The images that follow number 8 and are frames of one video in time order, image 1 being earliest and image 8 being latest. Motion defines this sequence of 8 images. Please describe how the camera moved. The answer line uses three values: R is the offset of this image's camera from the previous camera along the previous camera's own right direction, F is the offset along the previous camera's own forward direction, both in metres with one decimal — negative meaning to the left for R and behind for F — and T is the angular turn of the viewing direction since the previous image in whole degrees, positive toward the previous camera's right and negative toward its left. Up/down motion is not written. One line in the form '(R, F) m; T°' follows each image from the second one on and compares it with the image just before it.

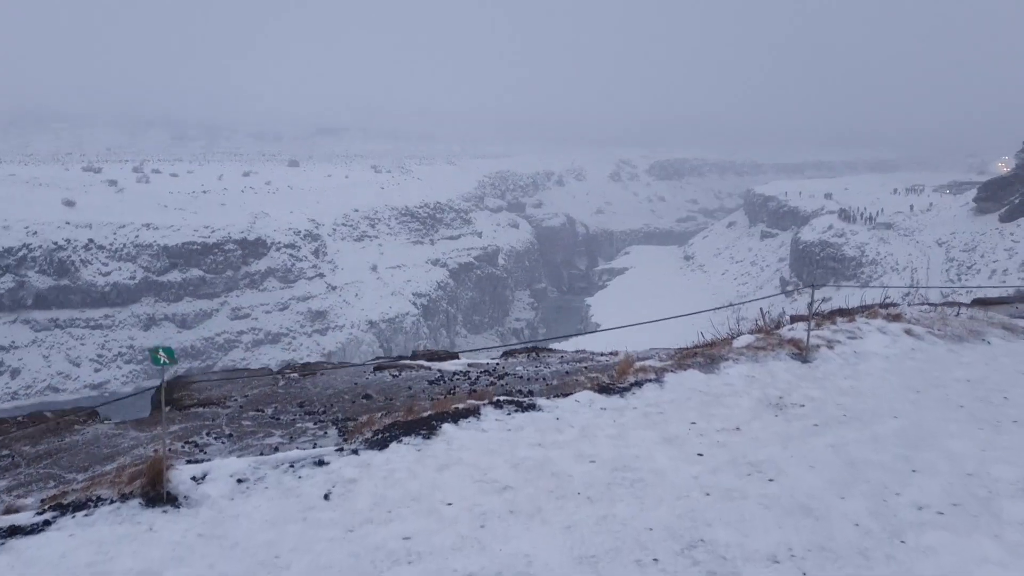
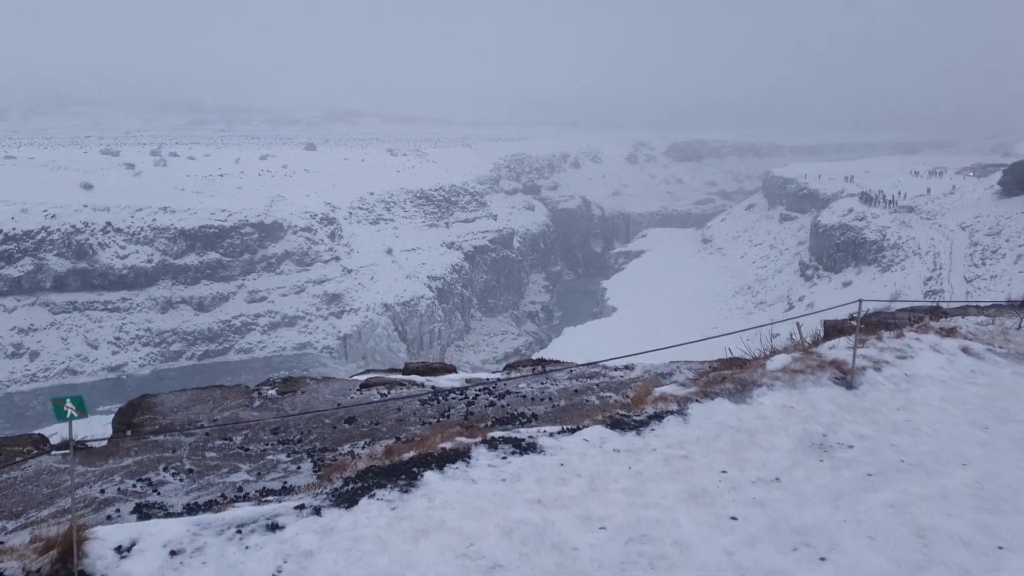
(+0.1, +0.7) m; -2°
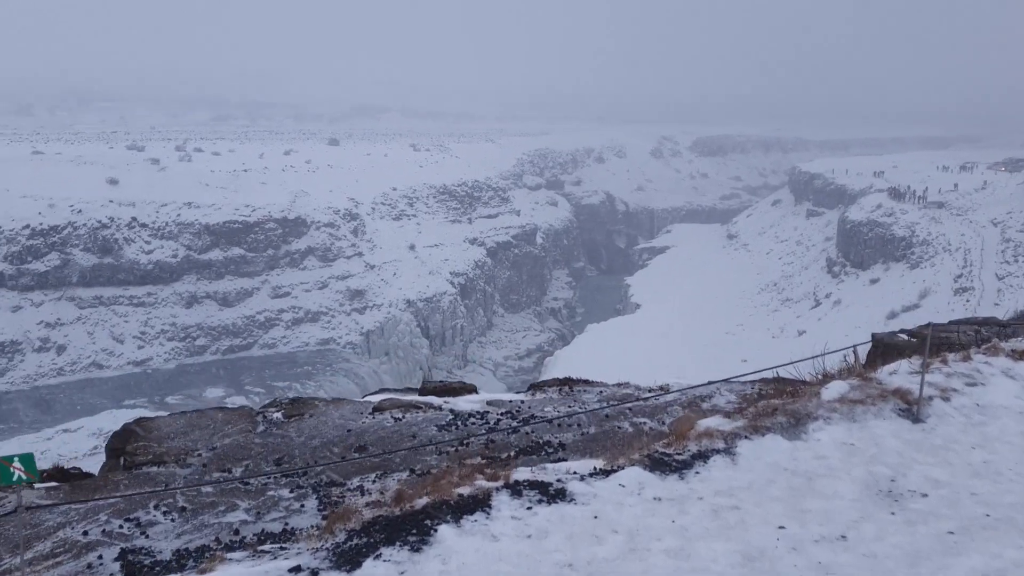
(0.0, +0.4) m; -2°
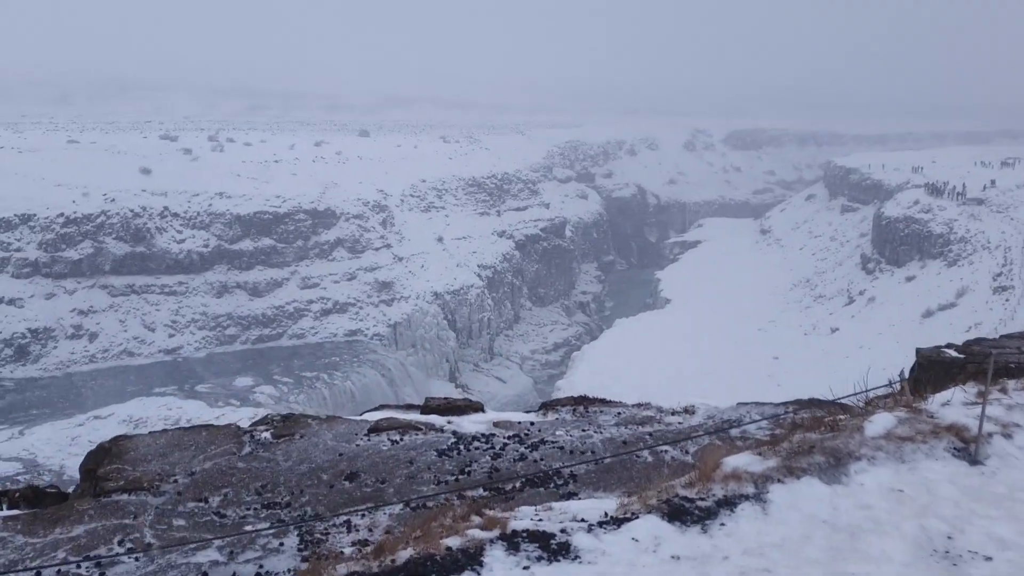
(+0.1, +0.4) m; -3°
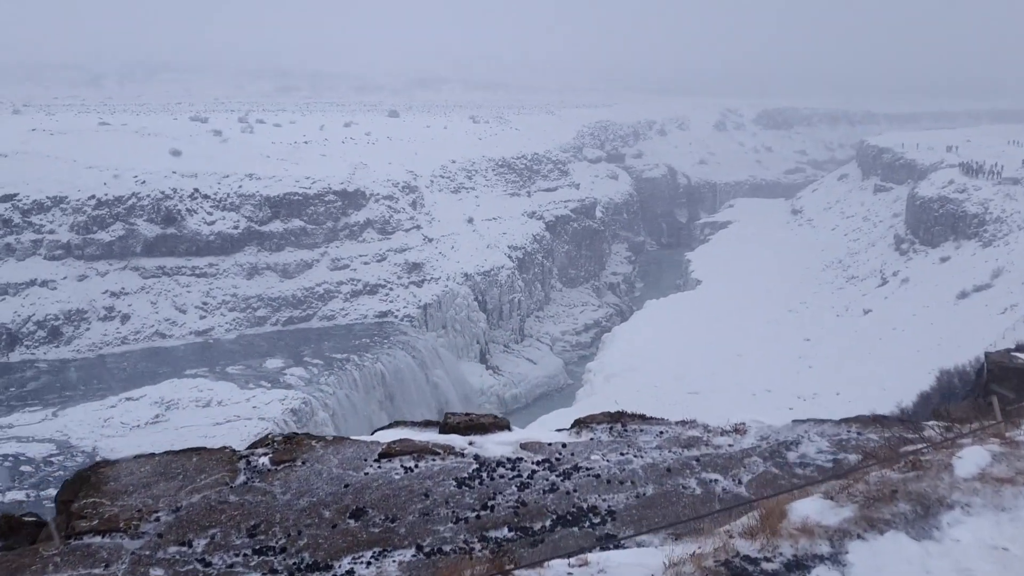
(0.0, +0.6) m; -3°
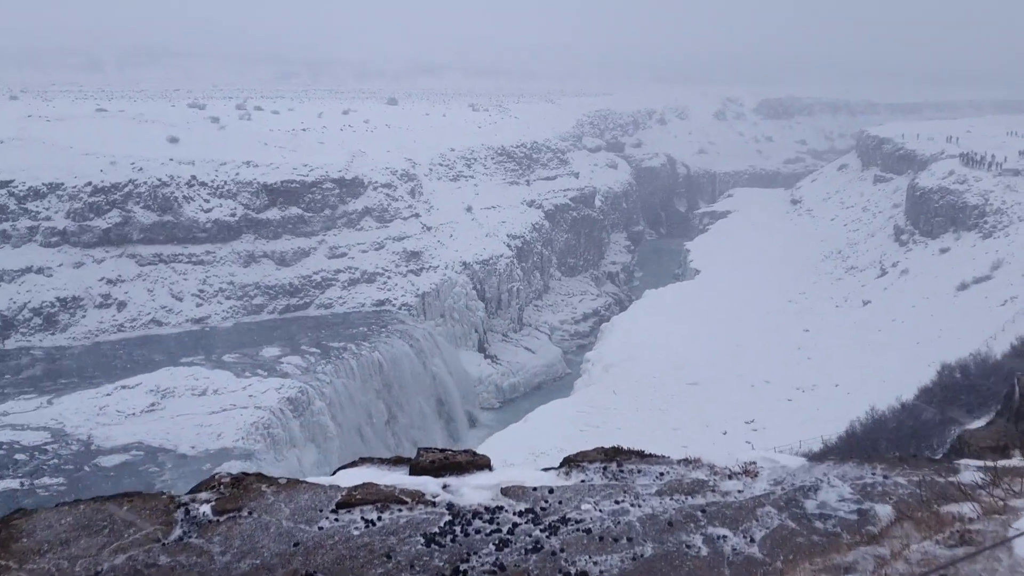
(0.0, +0.2) m; 0°
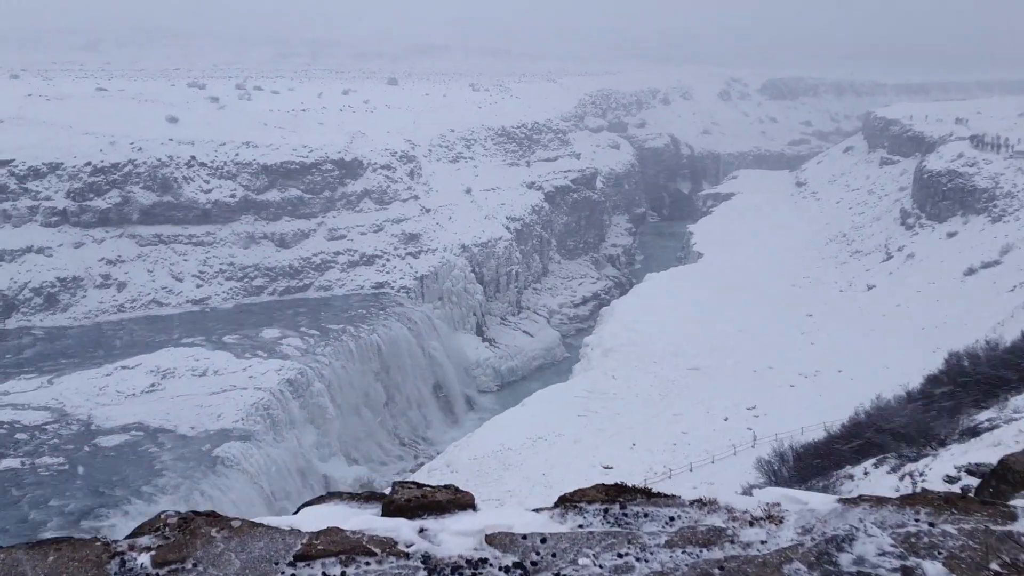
(0.0, -0.1) m; 0°
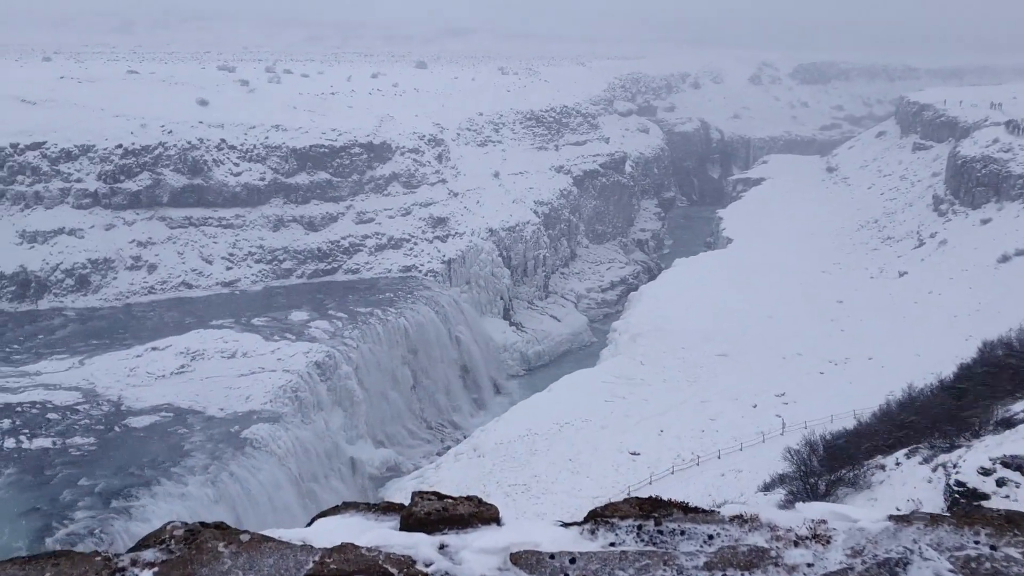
(0.0, +0.5) m; -2°
